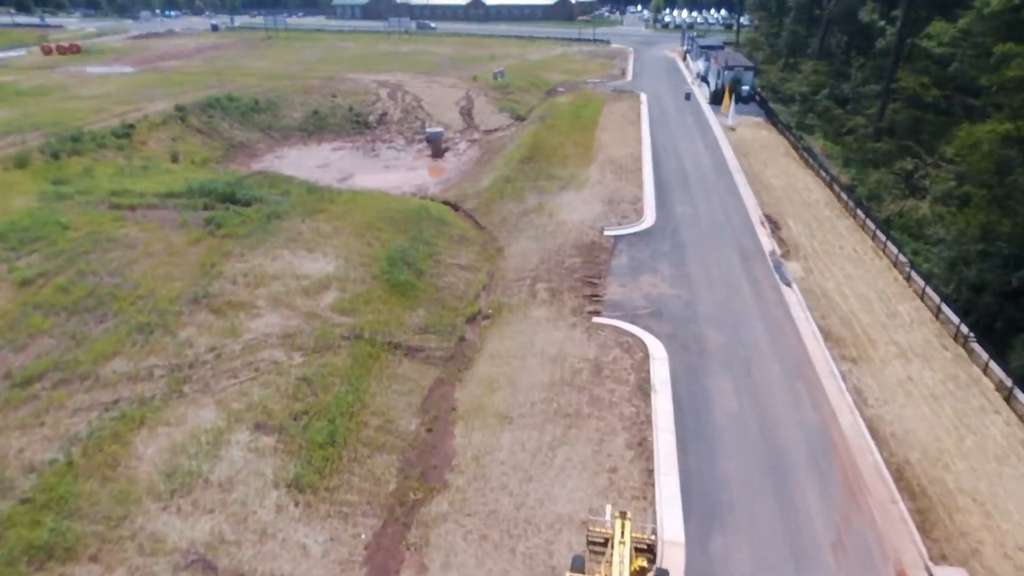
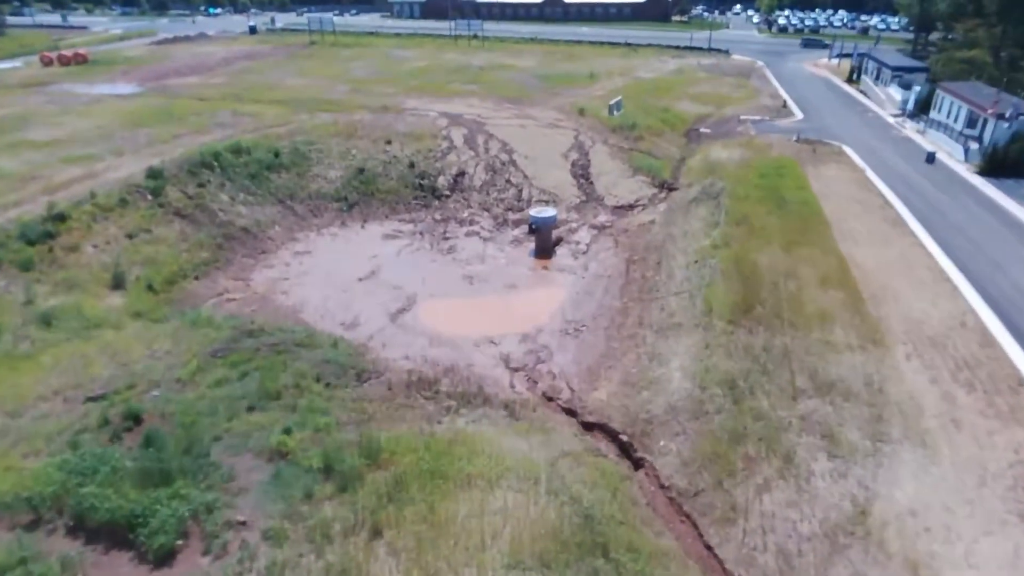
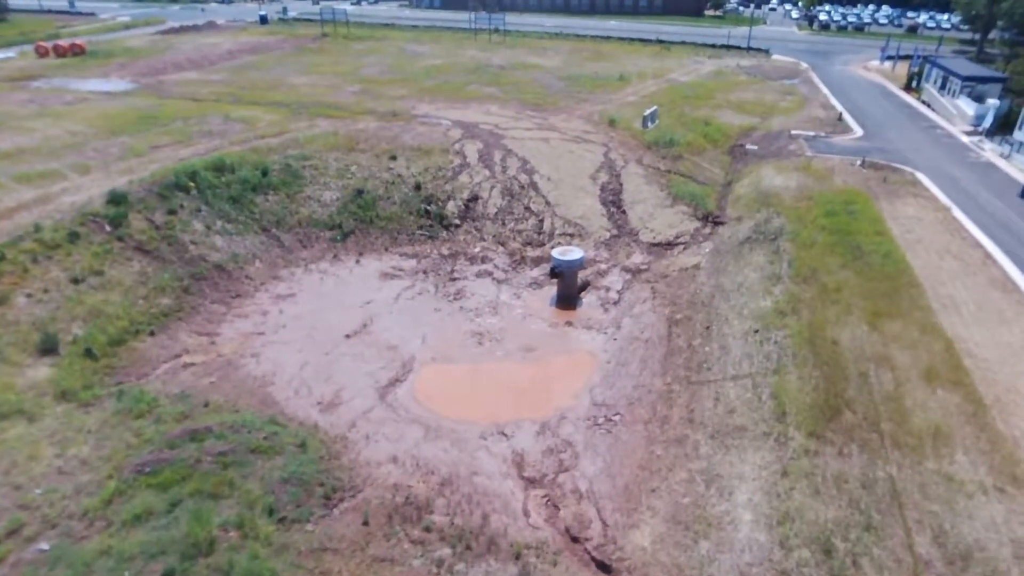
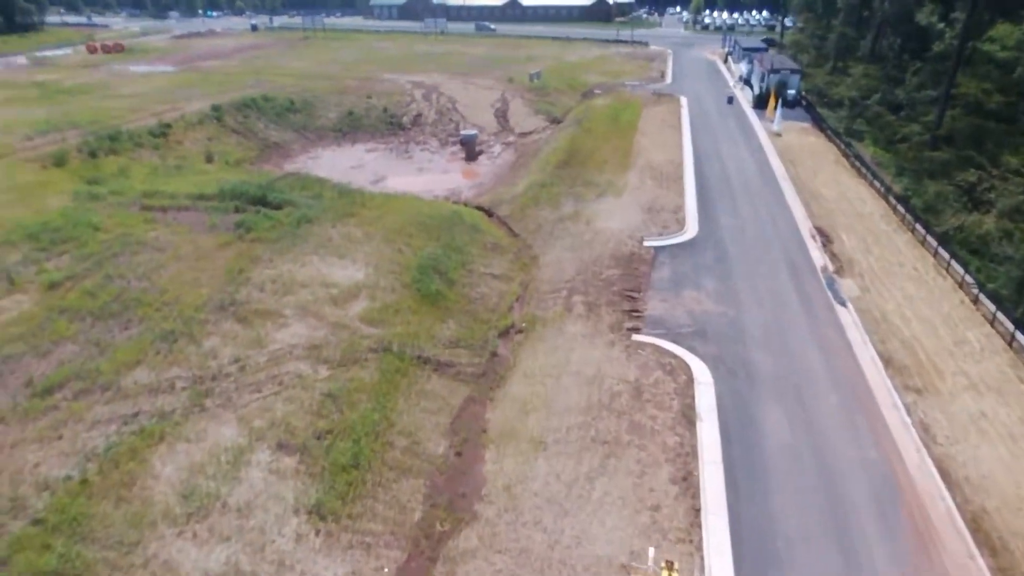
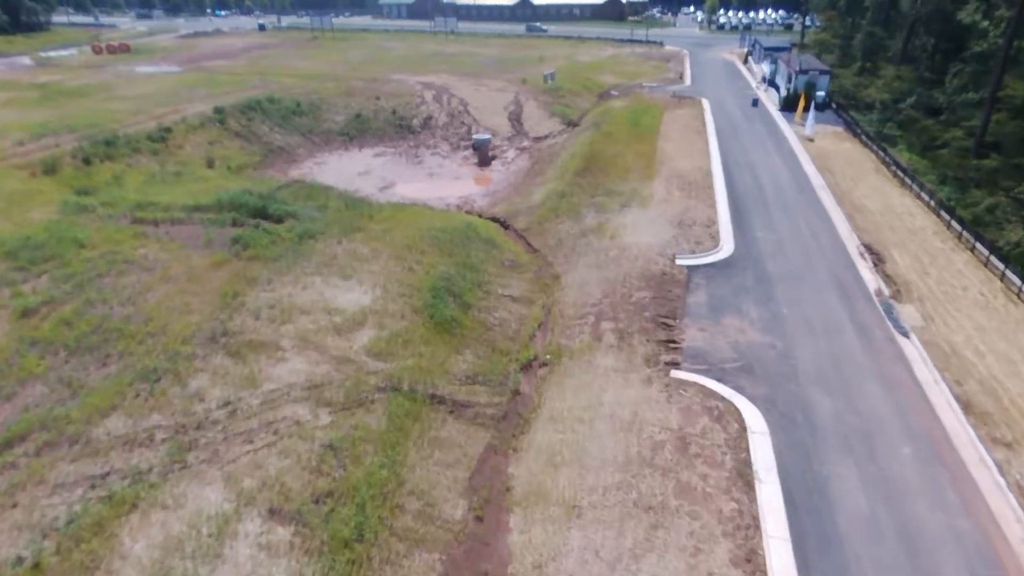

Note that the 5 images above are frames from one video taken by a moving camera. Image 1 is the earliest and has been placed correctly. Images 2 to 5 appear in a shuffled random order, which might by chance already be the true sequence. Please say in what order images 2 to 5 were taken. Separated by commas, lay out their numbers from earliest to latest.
4, 5, 2, 3
